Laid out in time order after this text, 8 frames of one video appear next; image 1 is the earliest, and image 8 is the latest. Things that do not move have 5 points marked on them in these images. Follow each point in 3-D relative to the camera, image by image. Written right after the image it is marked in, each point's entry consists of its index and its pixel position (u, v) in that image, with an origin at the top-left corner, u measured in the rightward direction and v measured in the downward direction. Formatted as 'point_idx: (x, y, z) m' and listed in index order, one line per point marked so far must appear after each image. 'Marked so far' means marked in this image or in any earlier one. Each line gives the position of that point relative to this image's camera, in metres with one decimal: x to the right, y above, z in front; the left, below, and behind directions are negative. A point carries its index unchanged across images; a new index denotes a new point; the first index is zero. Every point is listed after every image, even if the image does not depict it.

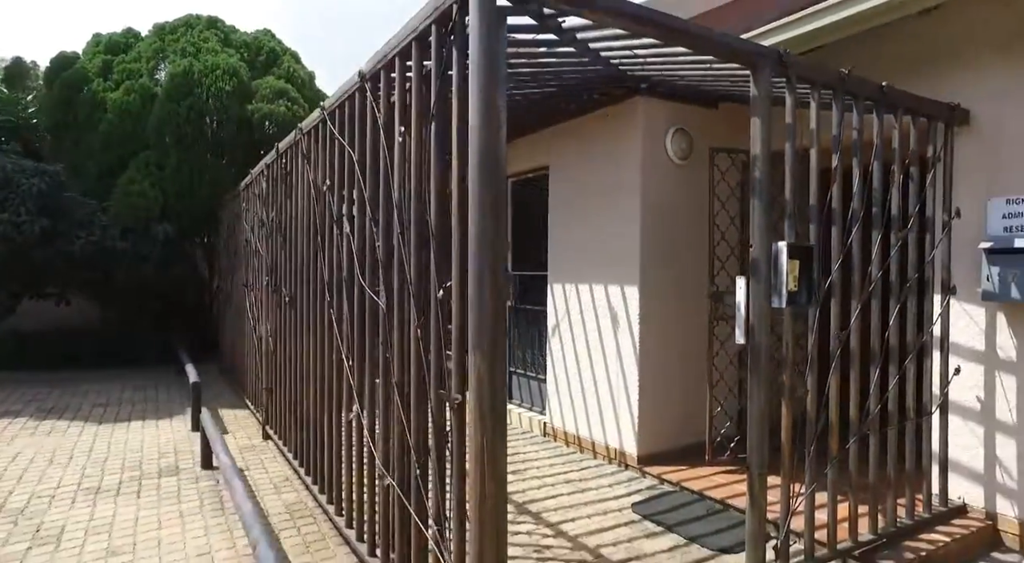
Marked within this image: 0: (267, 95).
0: (-3.4, +2.8, +9.7) m
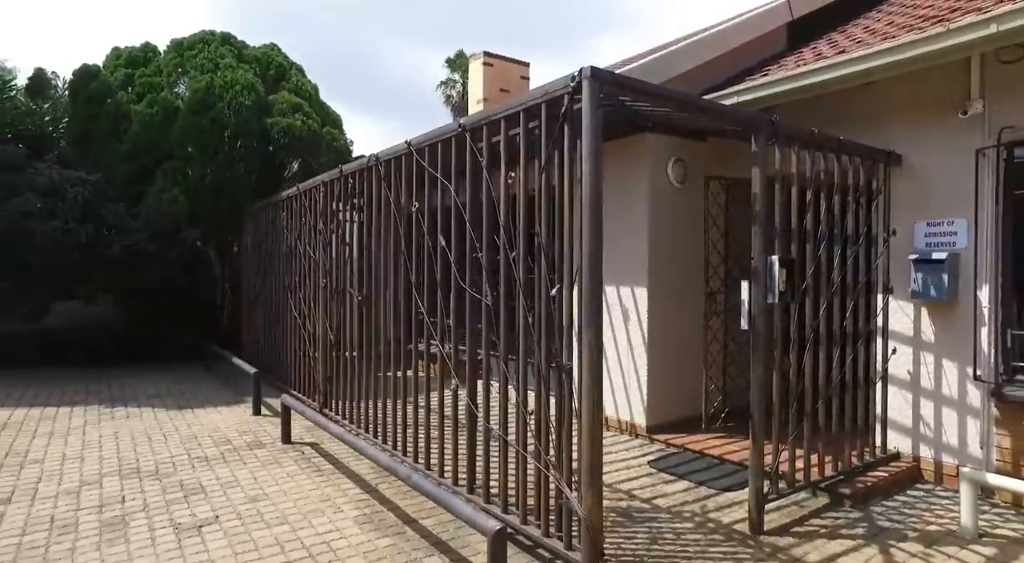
0: (-3.5, +2.8, +10.5) m
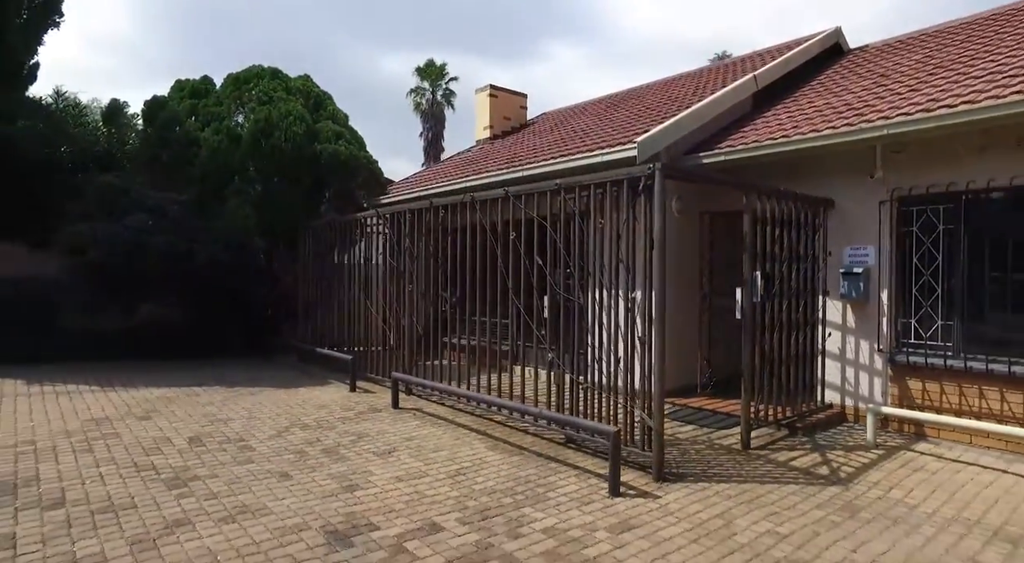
0: (-3.3, +2.7, +12.1) m
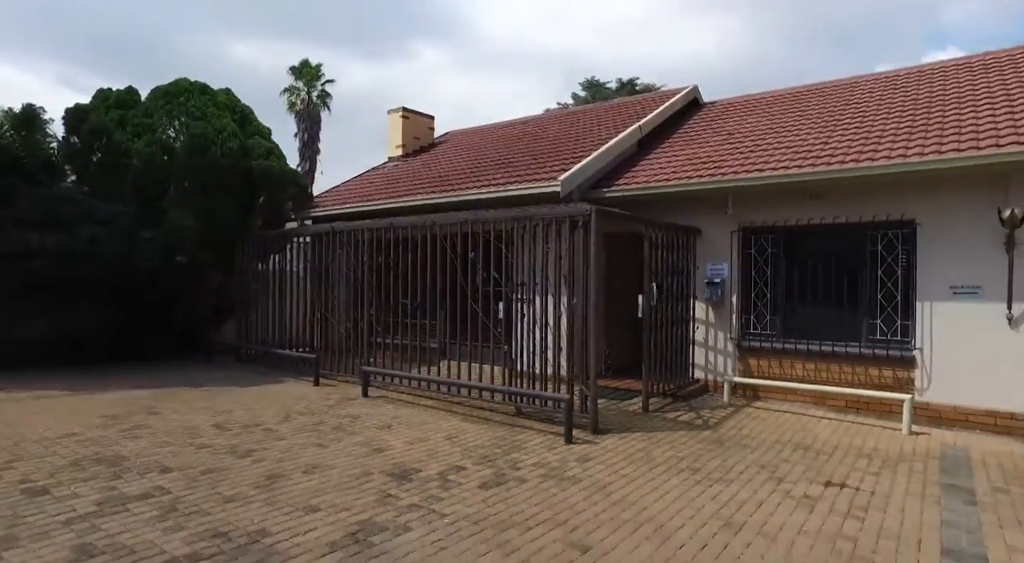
0: (-5.0, +2.6, +13.0) m
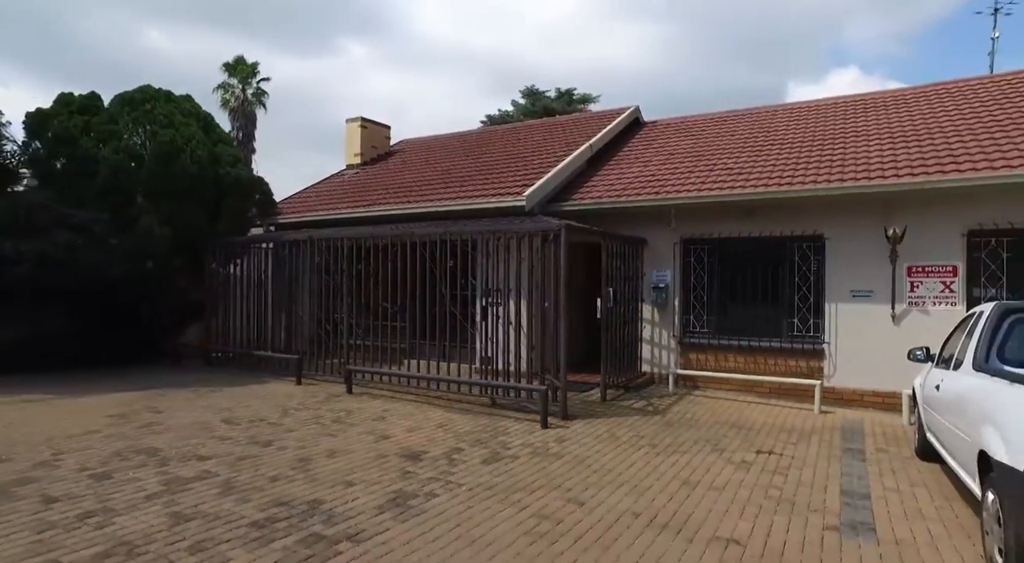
0: (-5.9, +2.5, +13.5) m
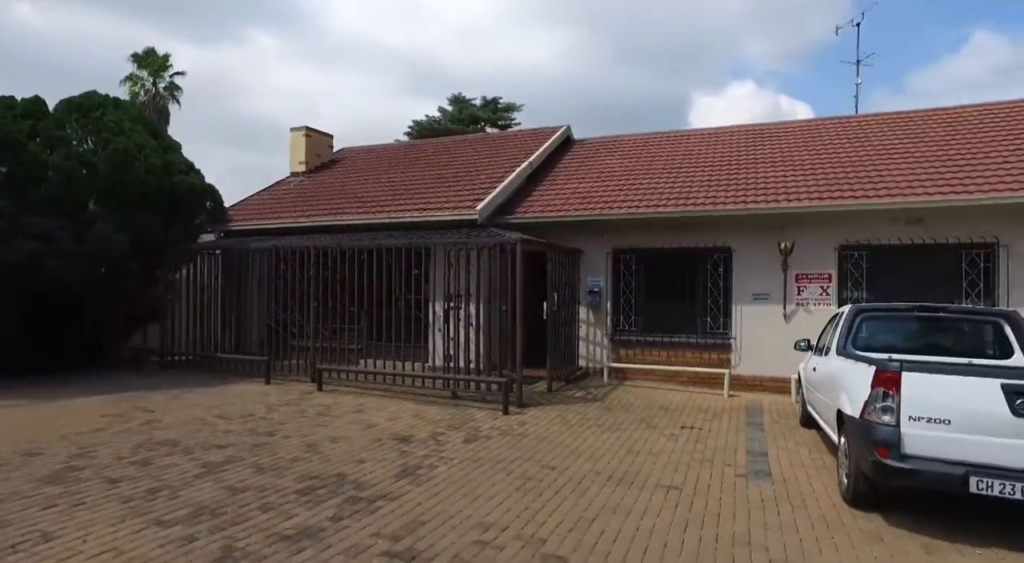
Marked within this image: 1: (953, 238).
0: (-7.1, +2.4, +13.9) m
1: (+6.6, +0.7, +9.8) m
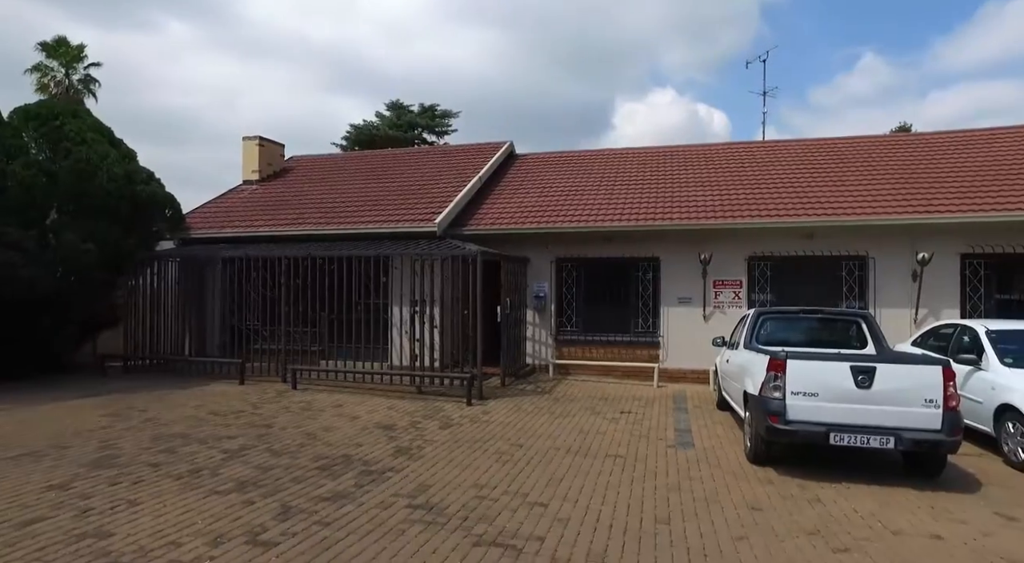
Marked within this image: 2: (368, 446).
0: (-8.2, +2.3, +14.3) m
1: (+5.9, +0.5, +11.8) m
2: (-1.6, -1.9, +7.4) m
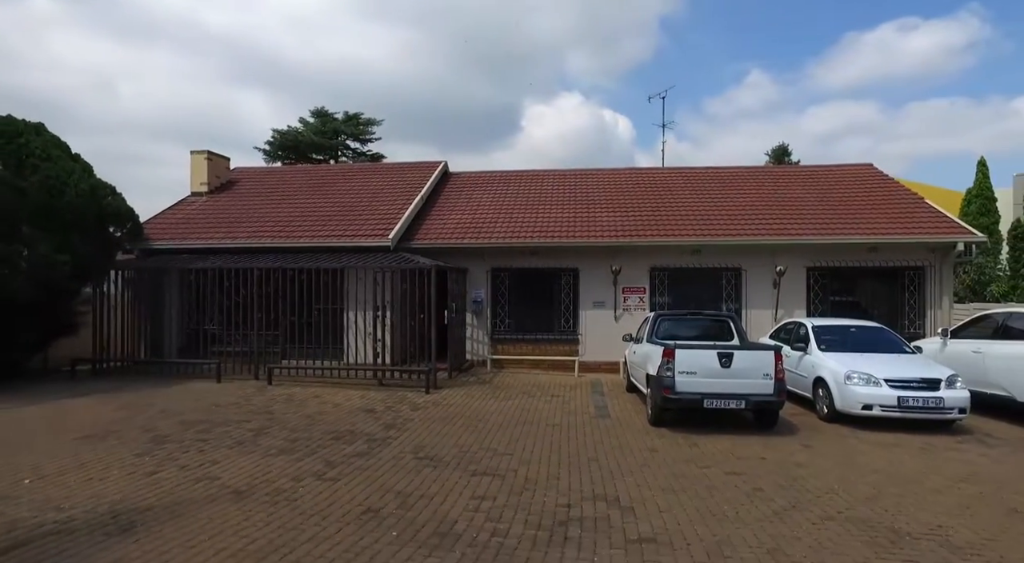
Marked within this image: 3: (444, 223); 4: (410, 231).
0: (-9.6, +2.1, +15.3) m
1: (+4.7, +0.4, +14.7) m
2: (-2.2, -2.1, +9.4) m
3: (-1.7, +1.4, +16.3) m
4: (-2.5, +1.2, +16.0) m
